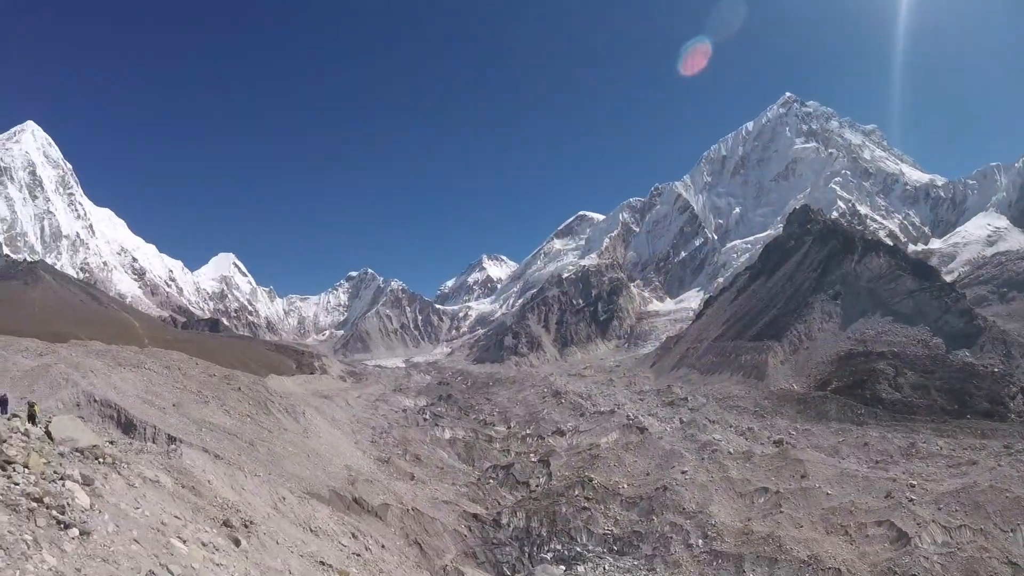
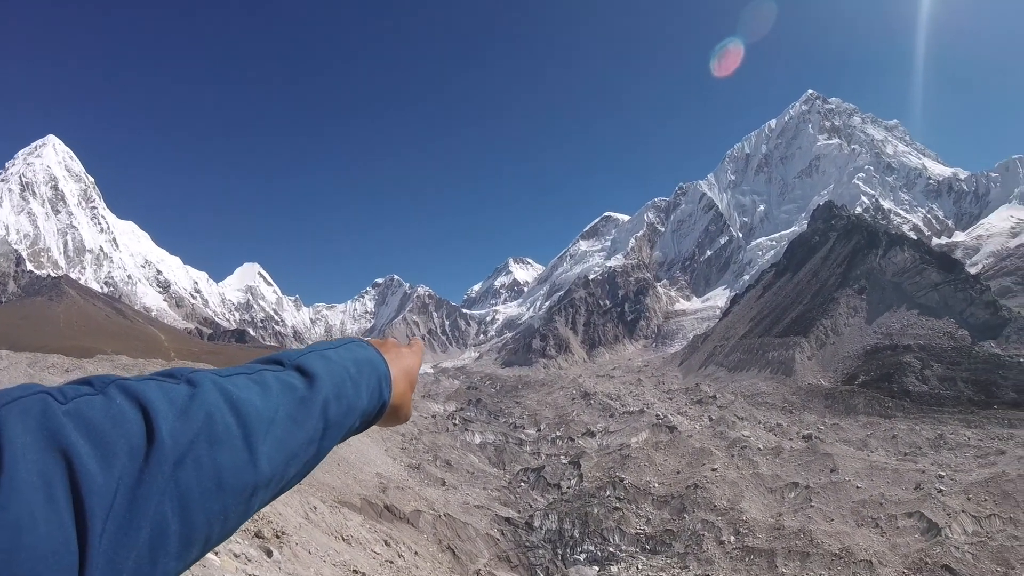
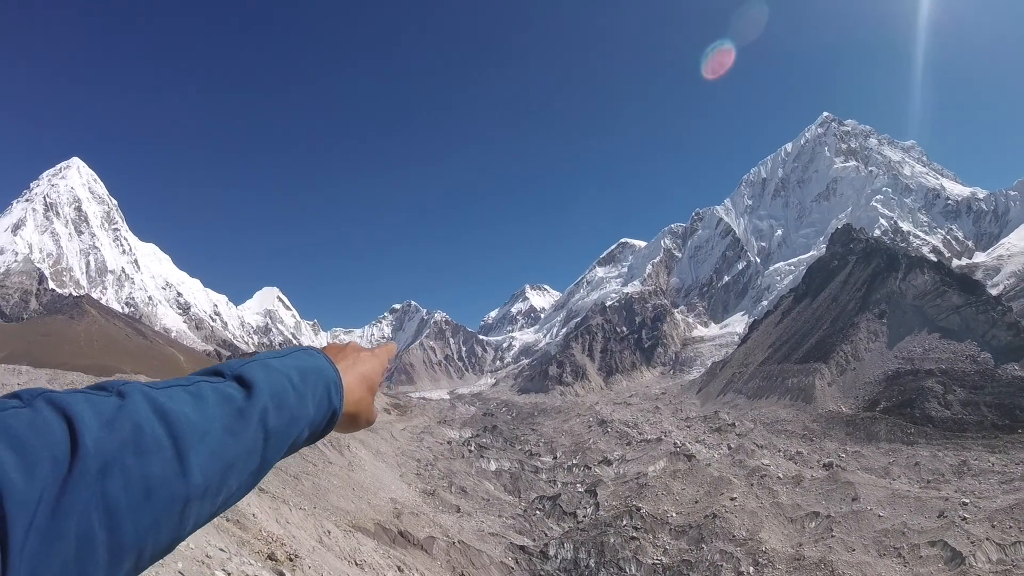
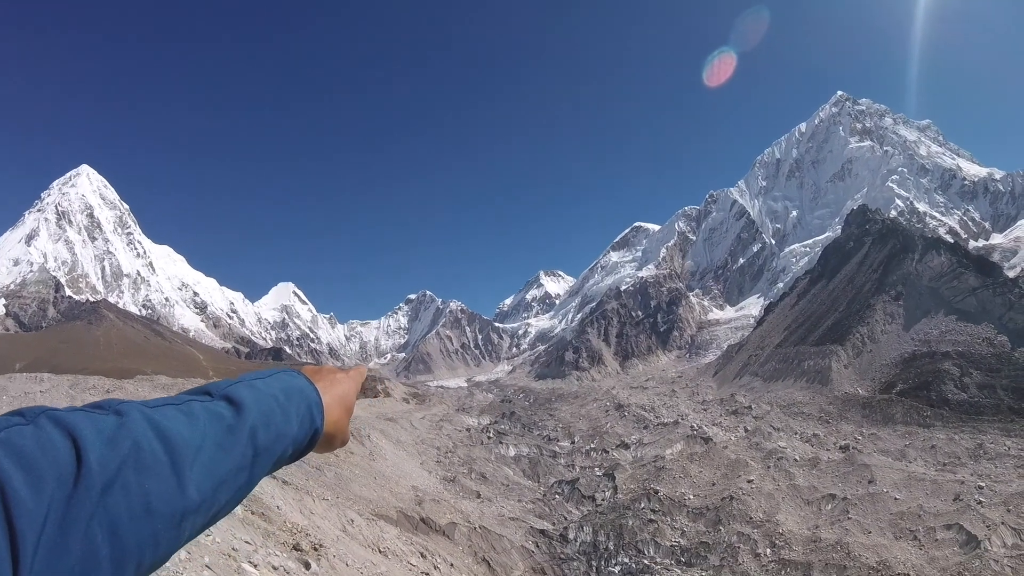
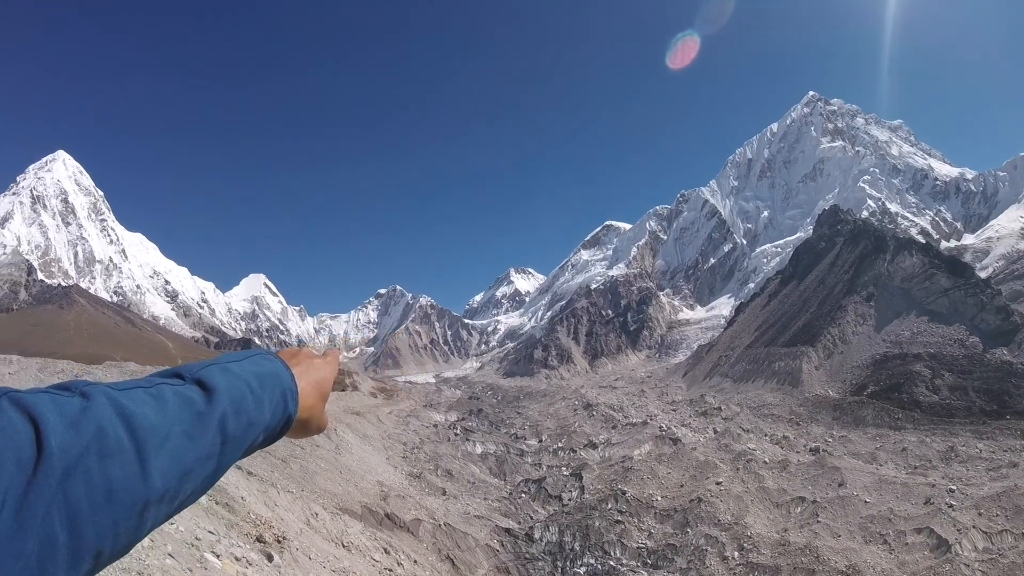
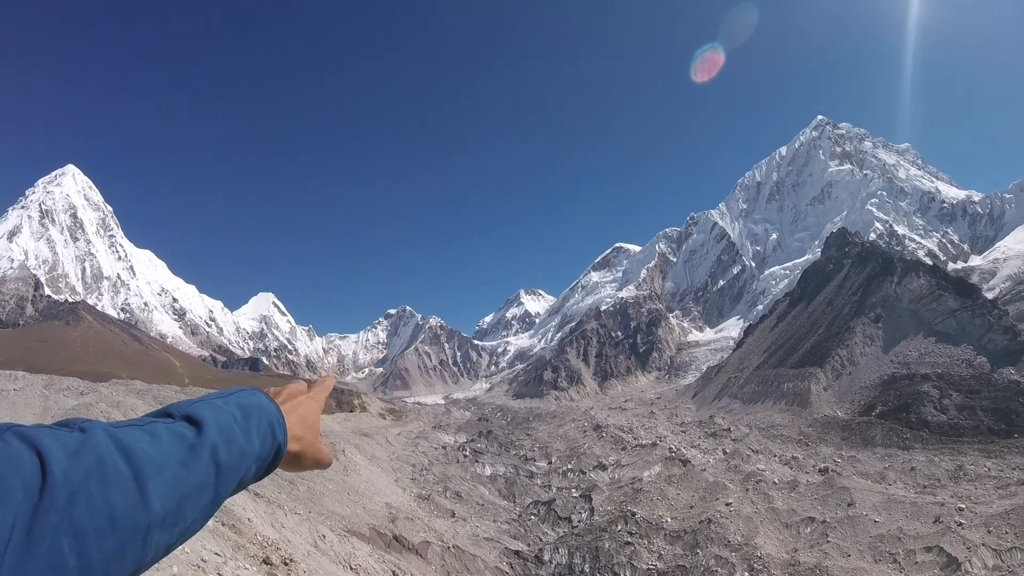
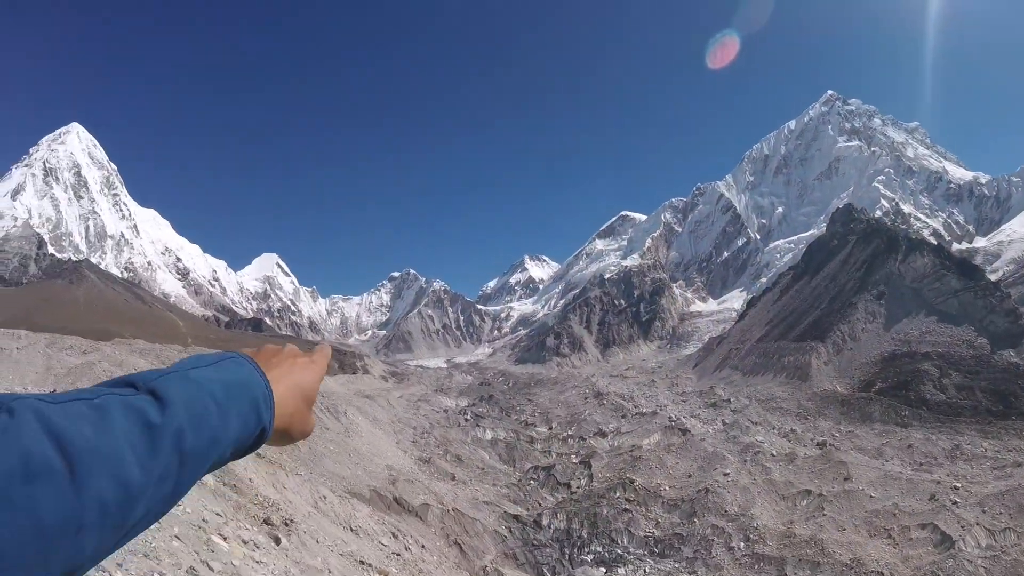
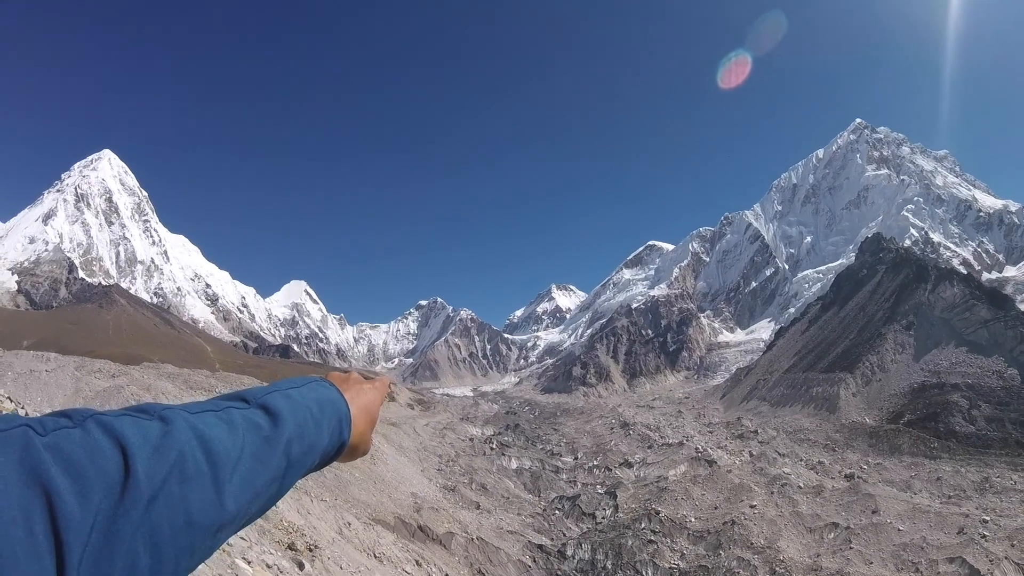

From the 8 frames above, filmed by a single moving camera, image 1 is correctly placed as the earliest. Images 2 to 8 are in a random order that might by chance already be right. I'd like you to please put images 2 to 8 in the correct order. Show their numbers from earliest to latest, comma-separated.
7, 8, 4, 2, 5, 3, 6
